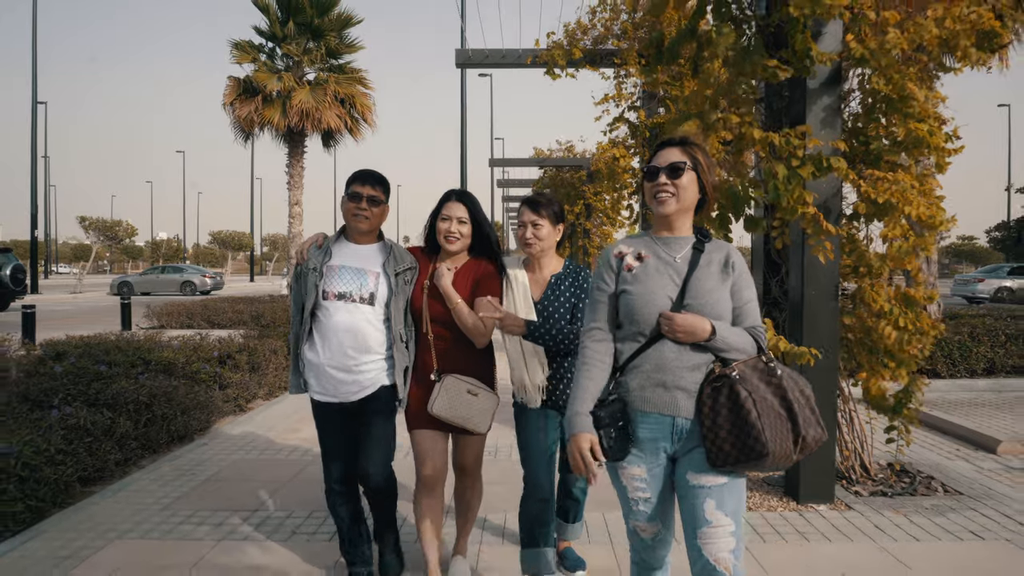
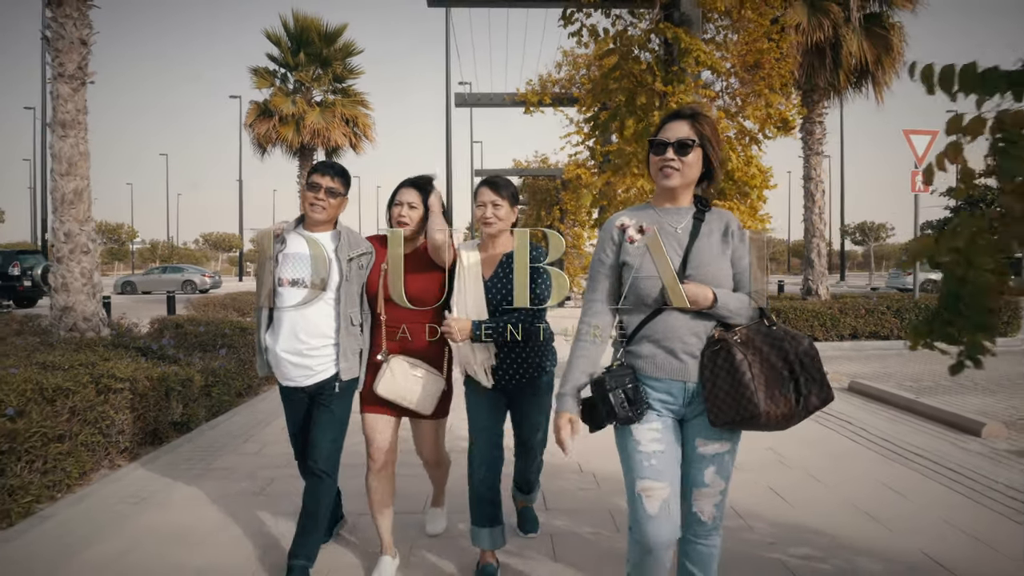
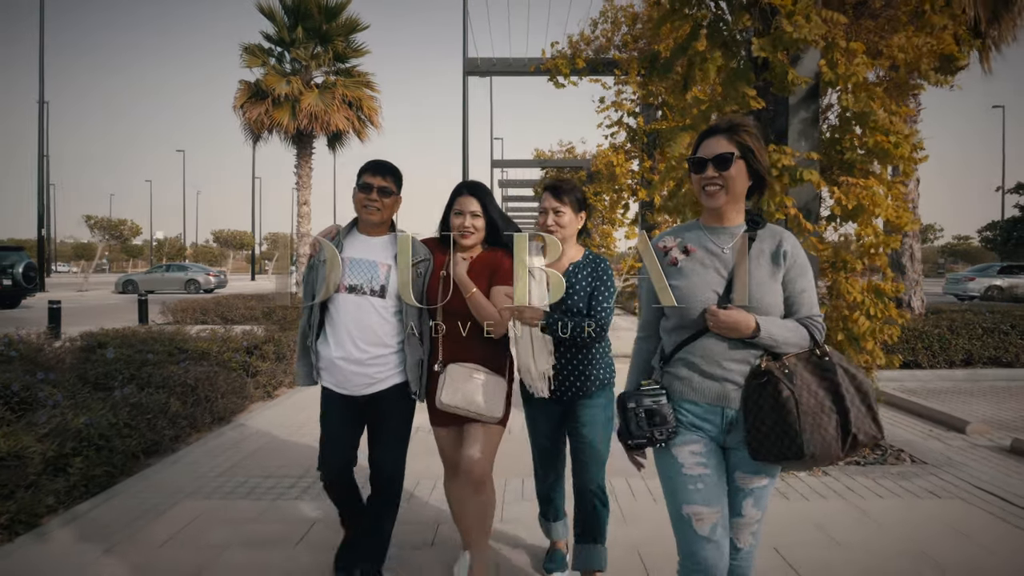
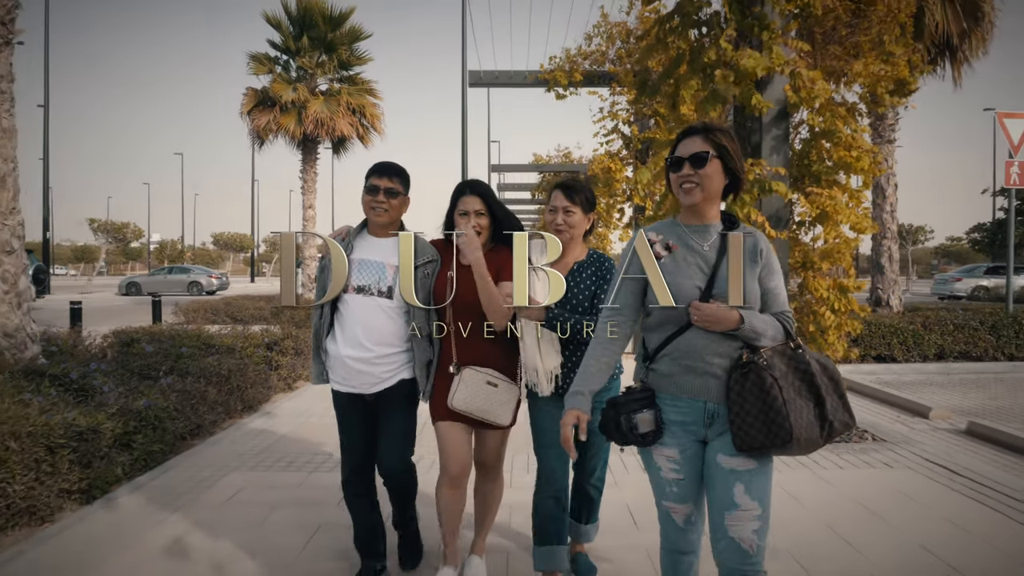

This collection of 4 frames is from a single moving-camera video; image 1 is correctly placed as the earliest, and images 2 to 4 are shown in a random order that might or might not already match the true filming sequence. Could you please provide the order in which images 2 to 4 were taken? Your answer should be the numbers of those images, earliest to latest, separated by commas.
3, 4, 2
